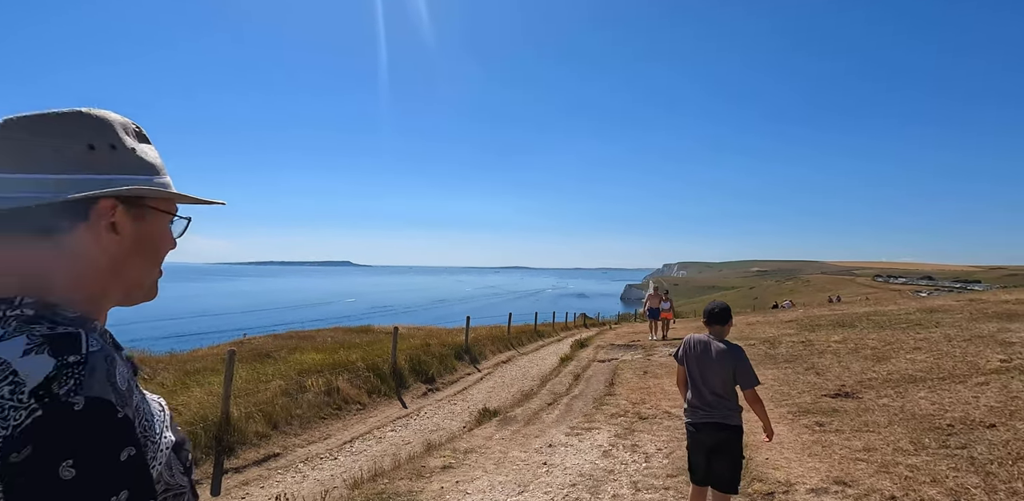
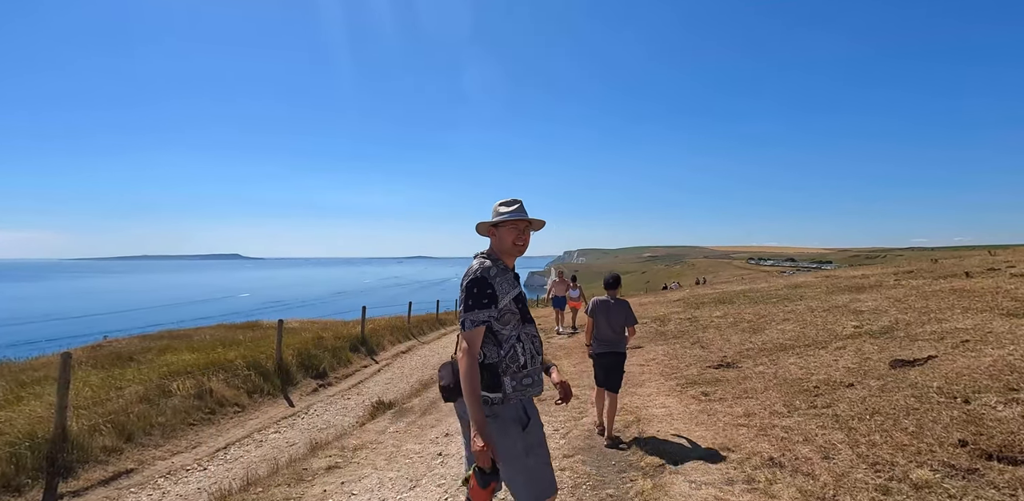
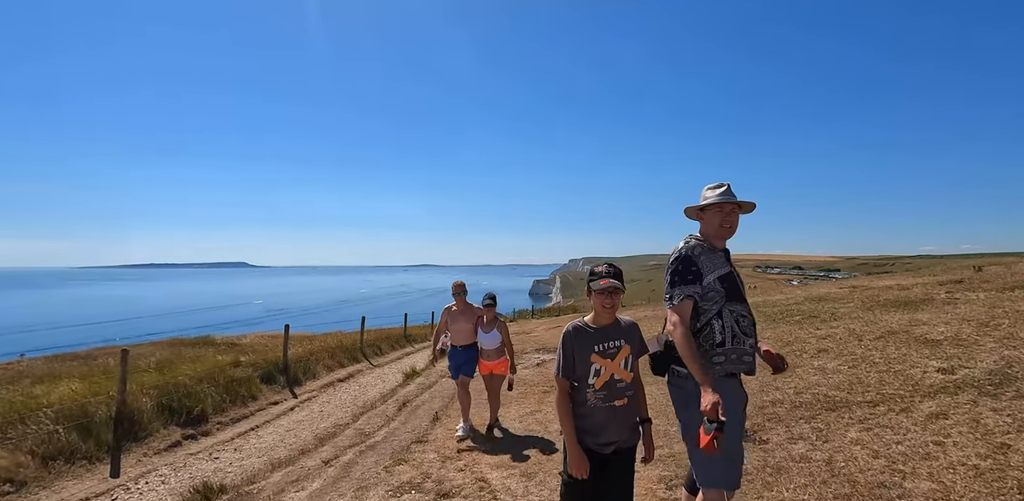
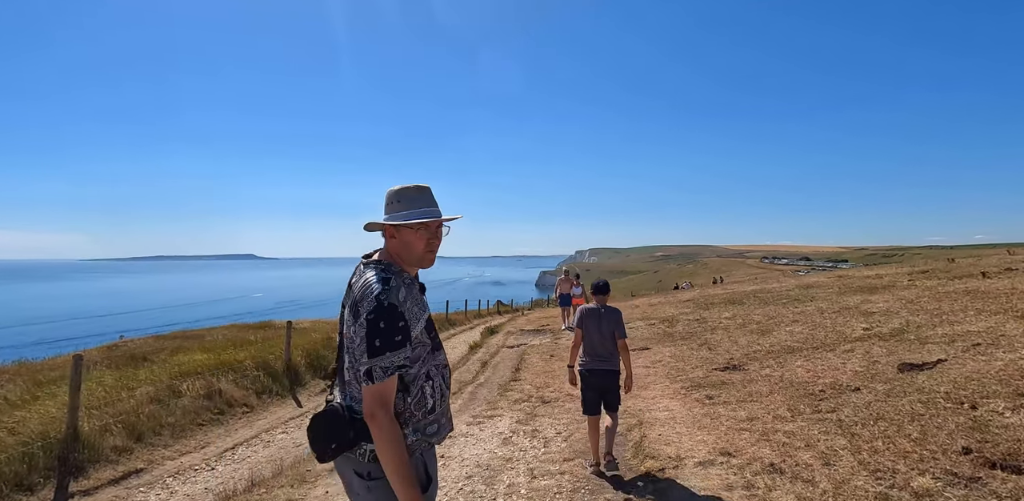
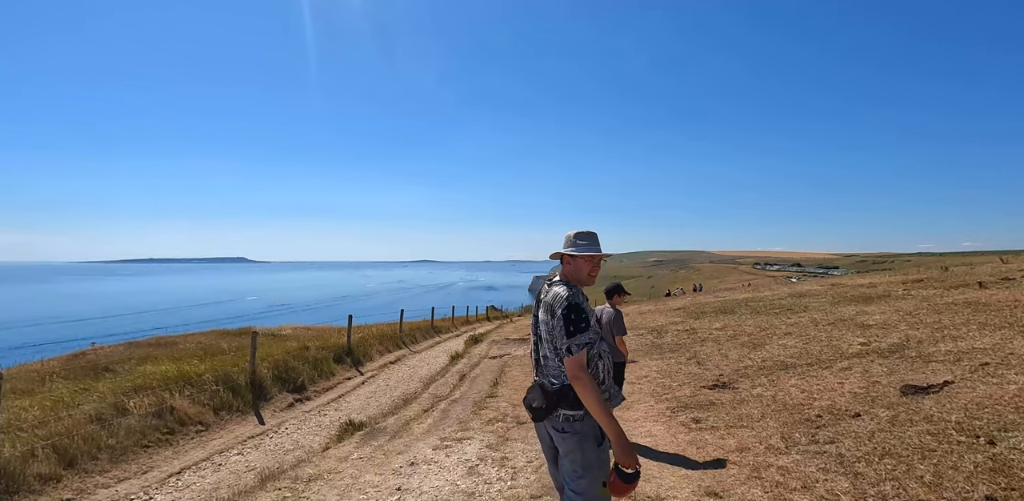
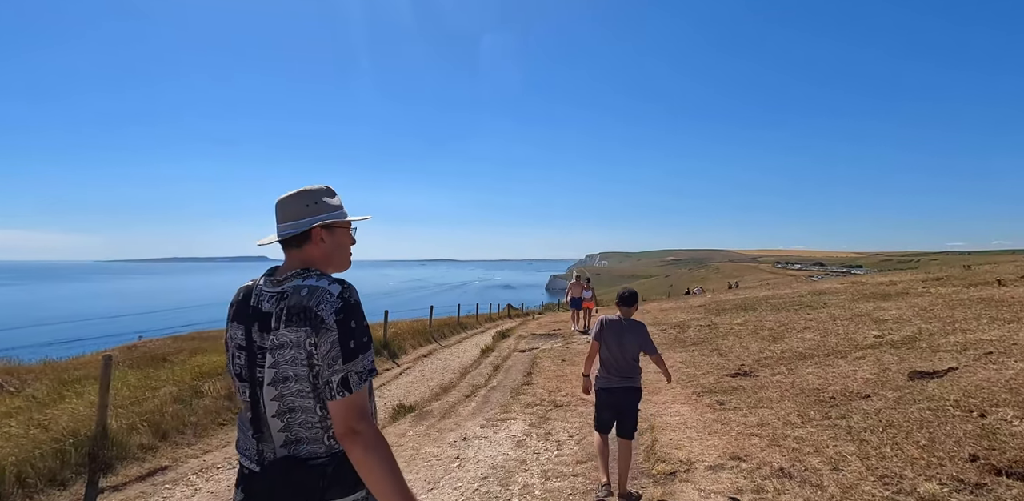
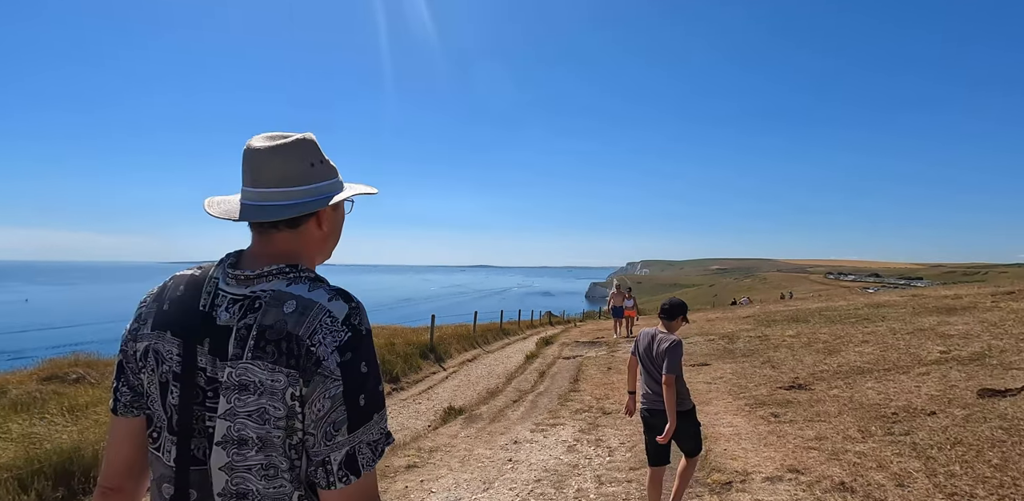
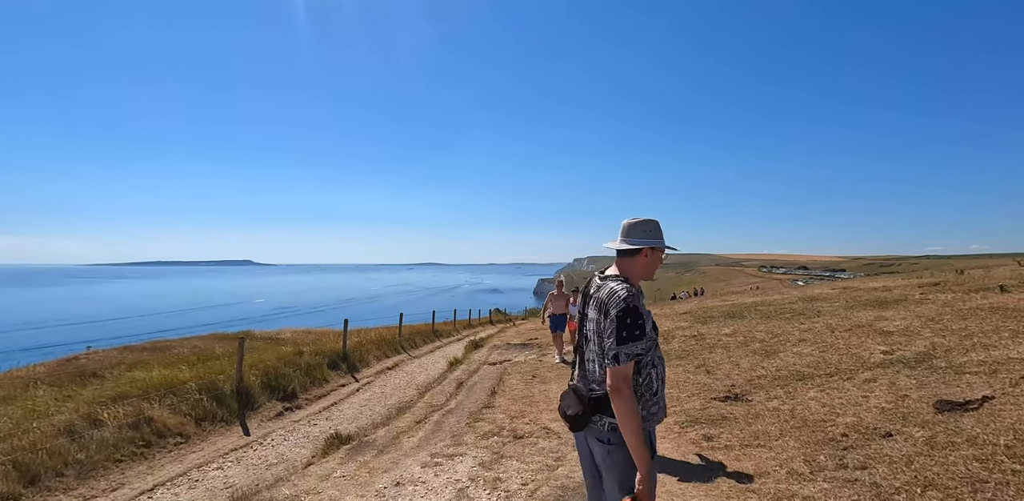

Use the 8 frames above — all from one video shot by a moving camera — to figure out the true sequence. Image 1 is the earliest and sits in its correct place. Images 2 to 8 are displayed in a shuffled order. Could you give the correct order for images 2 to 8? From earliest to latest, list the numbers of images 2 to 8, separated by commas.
7, 6, 4, 2, 5, 8, 3
